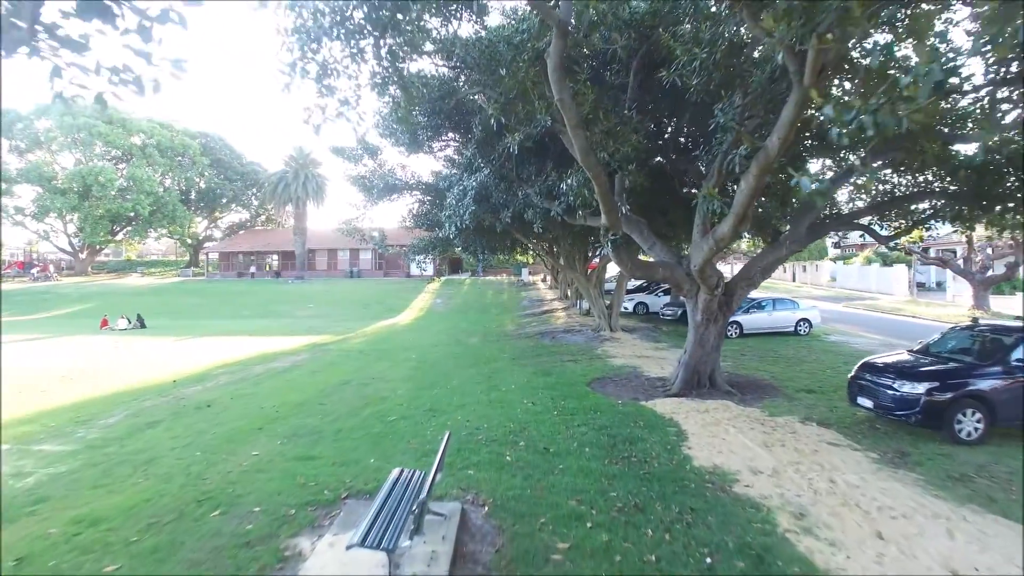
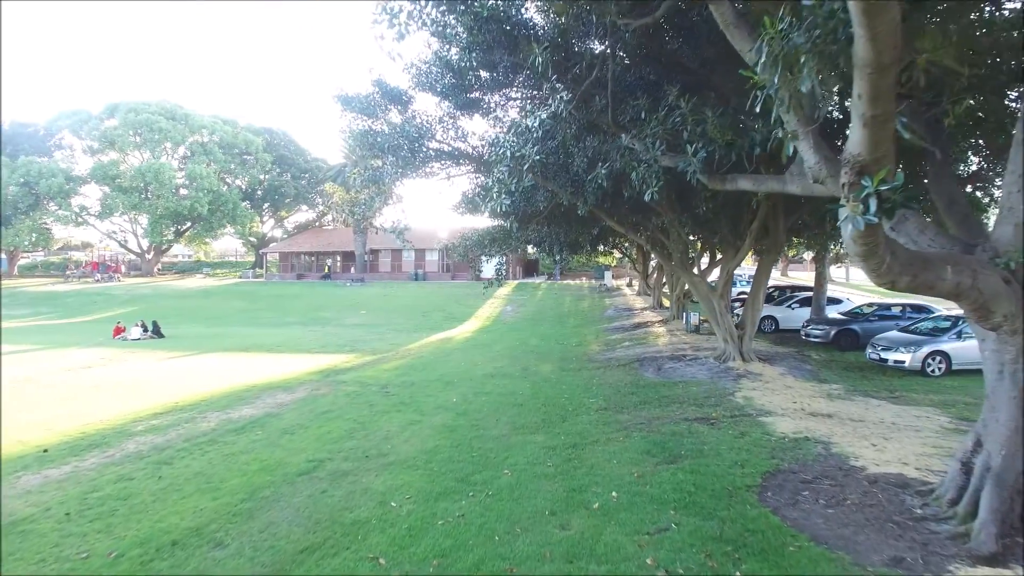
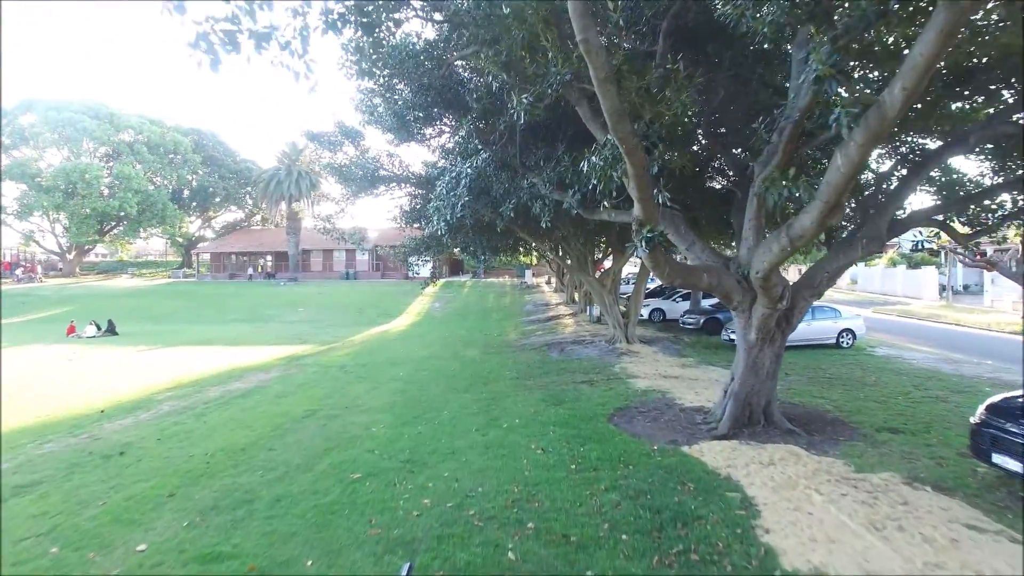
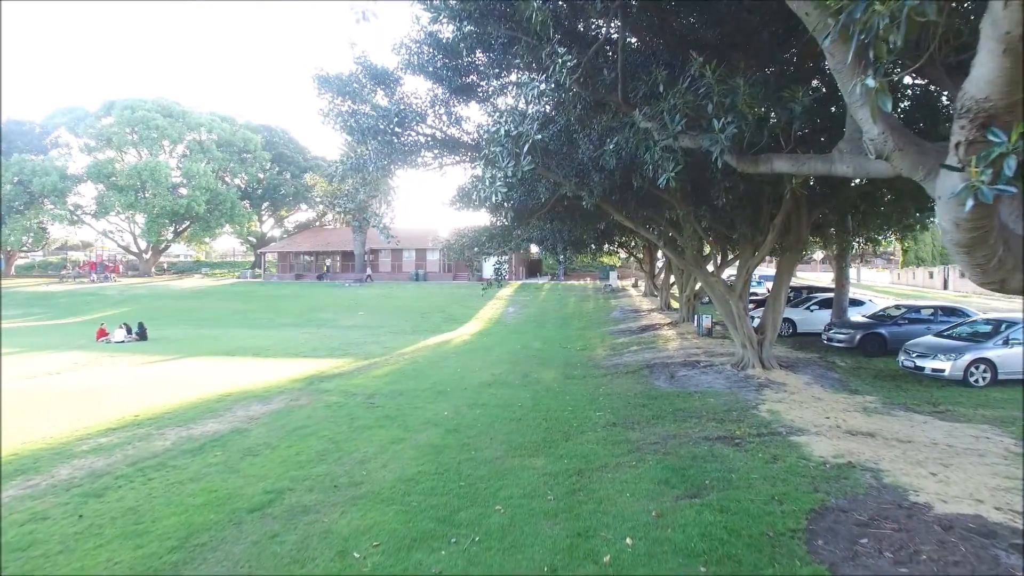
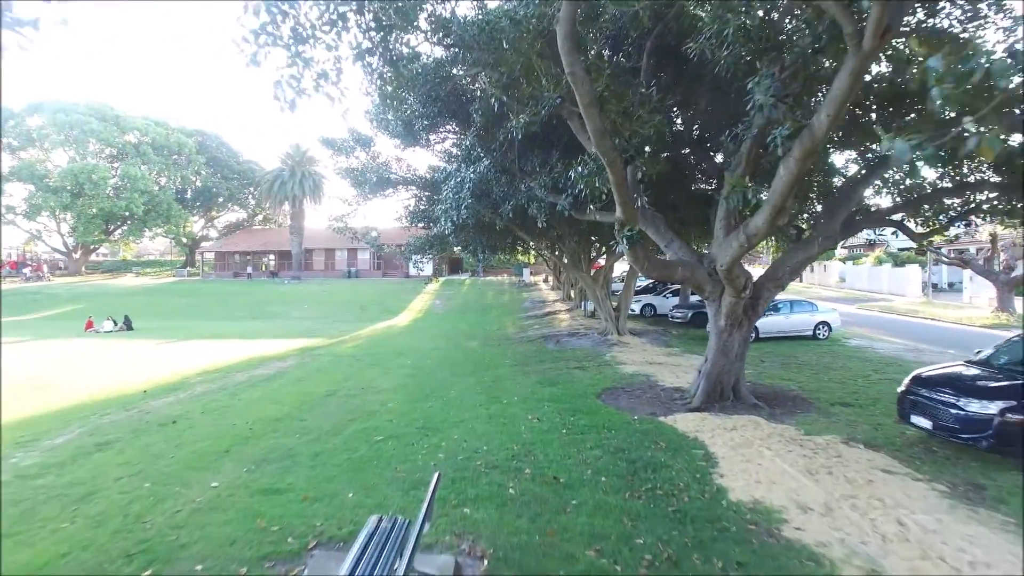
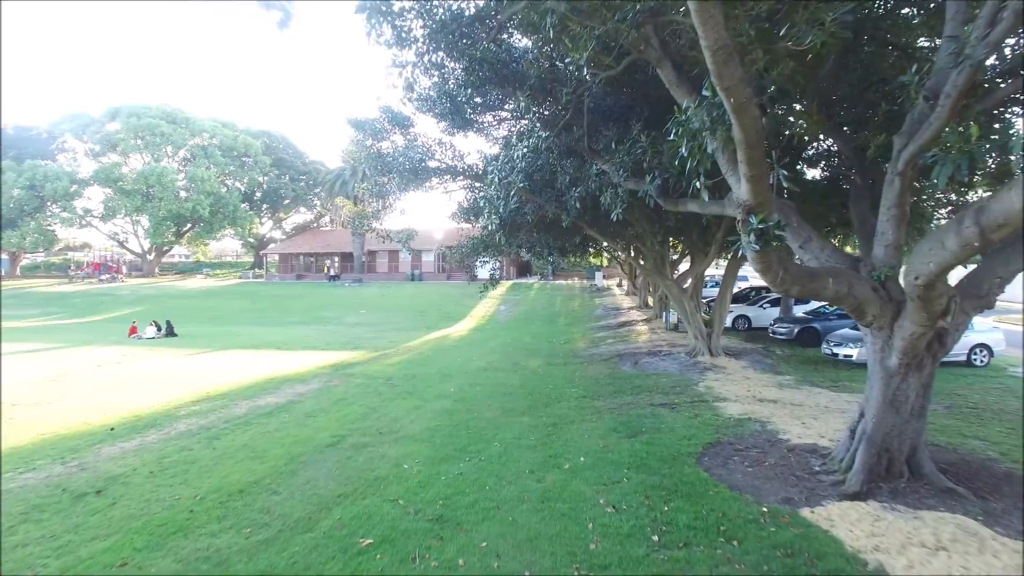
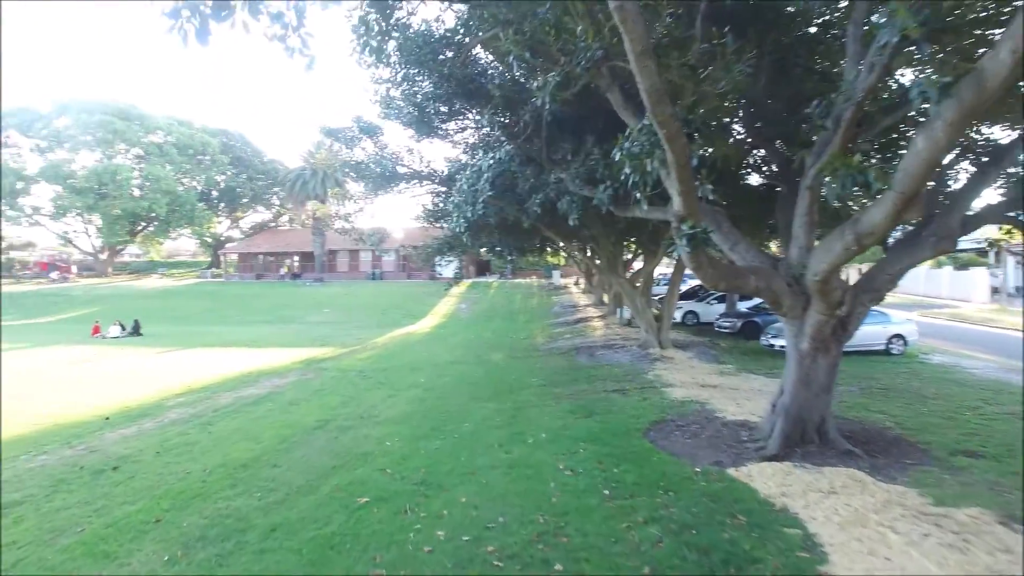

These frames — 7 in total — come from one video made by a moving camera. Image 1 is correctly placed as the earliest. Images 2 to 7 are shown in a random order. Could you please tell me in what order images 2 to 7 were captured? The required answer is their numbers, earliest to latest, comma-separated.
5, 3, 7, 6, 2, 4
